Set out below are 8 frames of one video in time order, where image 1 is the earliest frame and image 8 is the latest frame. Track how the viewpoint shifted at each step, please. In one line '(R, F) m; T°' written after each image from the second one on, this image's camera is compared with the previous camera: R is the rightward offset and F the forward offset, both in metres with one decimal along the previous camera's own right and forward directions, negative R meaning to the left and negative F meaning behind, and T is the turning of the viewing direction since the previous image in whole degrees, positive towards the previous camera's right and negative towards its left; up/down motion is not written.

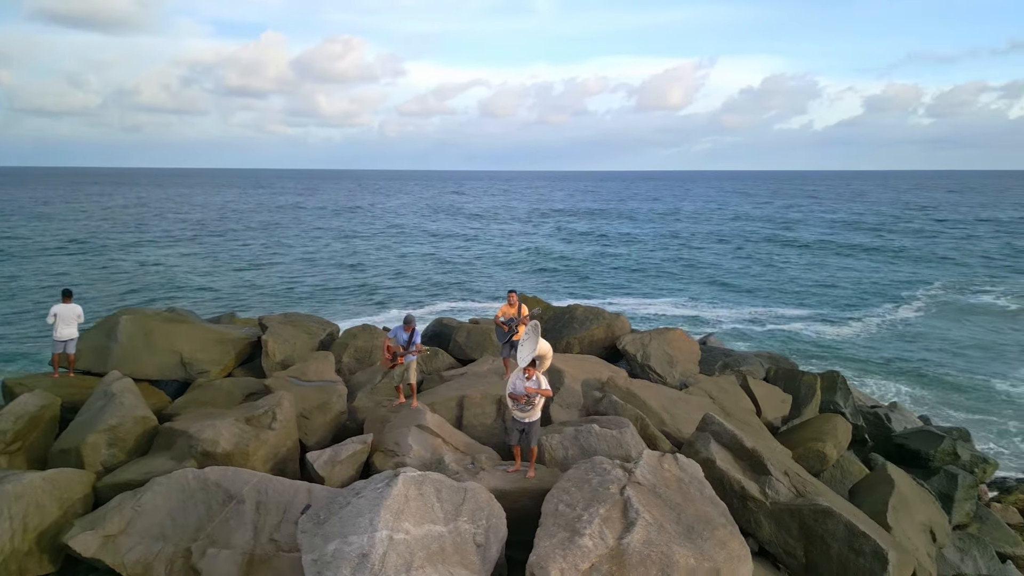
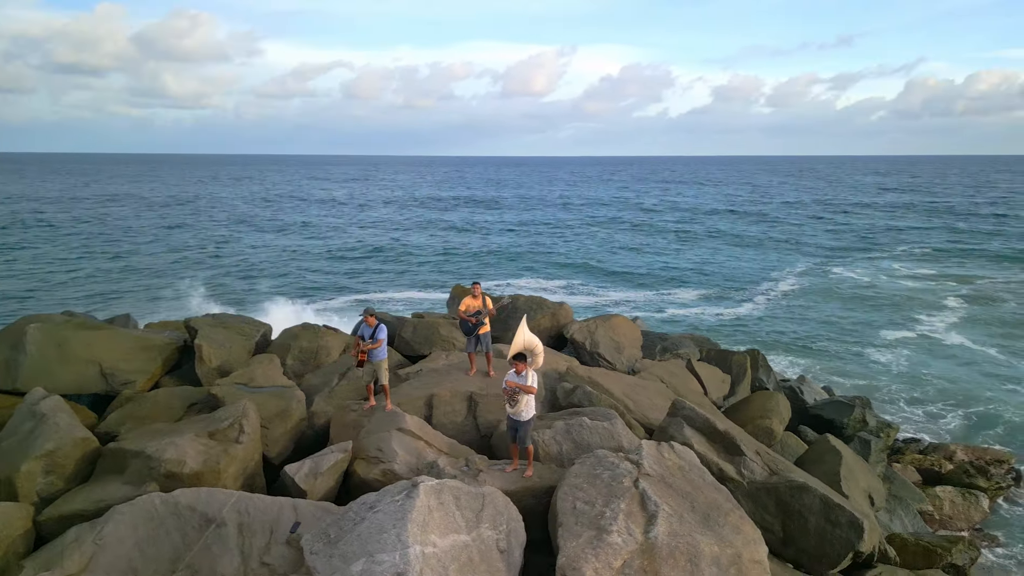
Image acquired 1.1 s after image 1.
(-1.0, +0.3) m; +10°
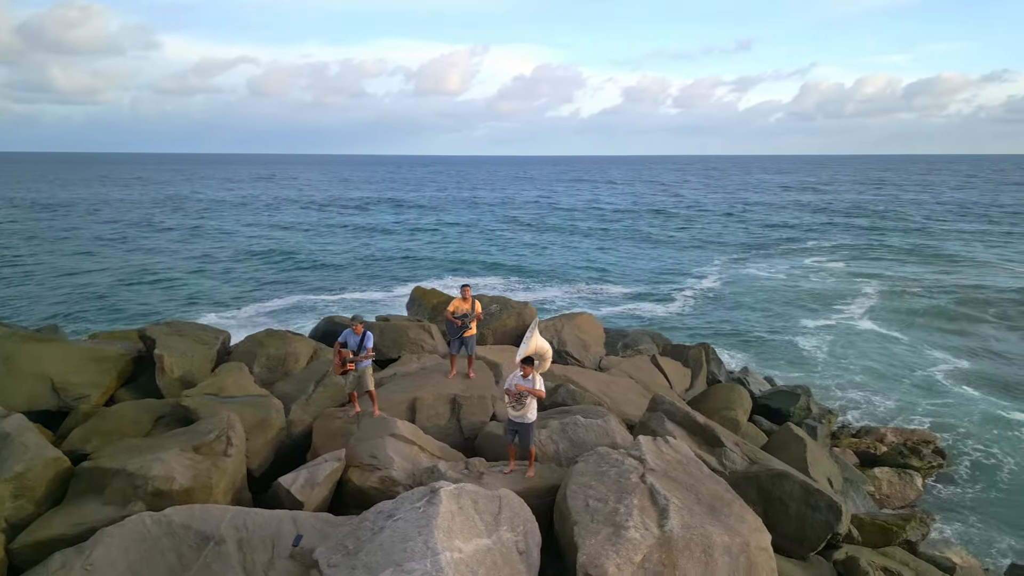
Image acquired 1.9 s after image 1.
(-0.7, 0.0) m; +6°
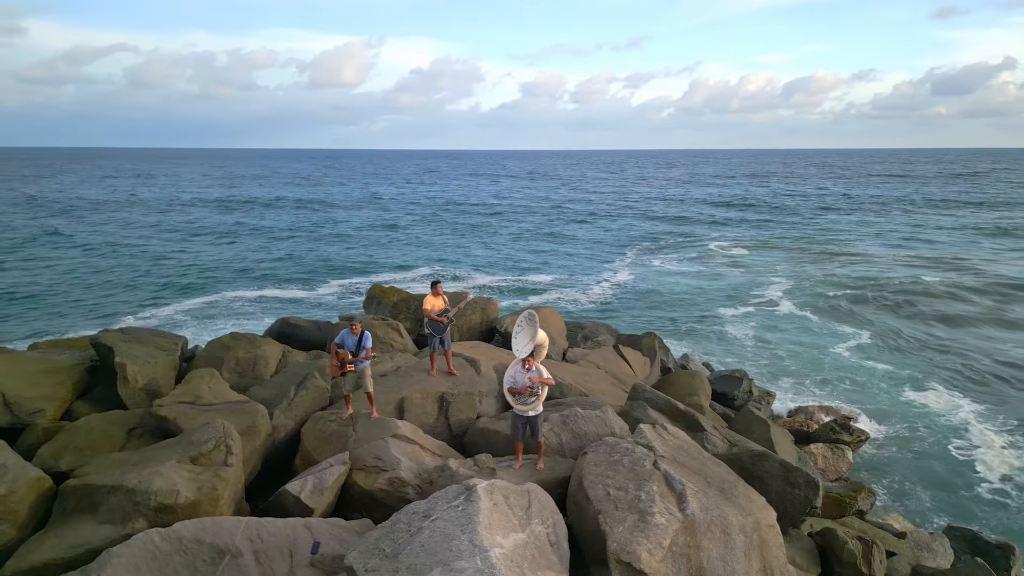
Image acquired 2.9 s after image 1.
(-0.9, 0.0) m; +7°
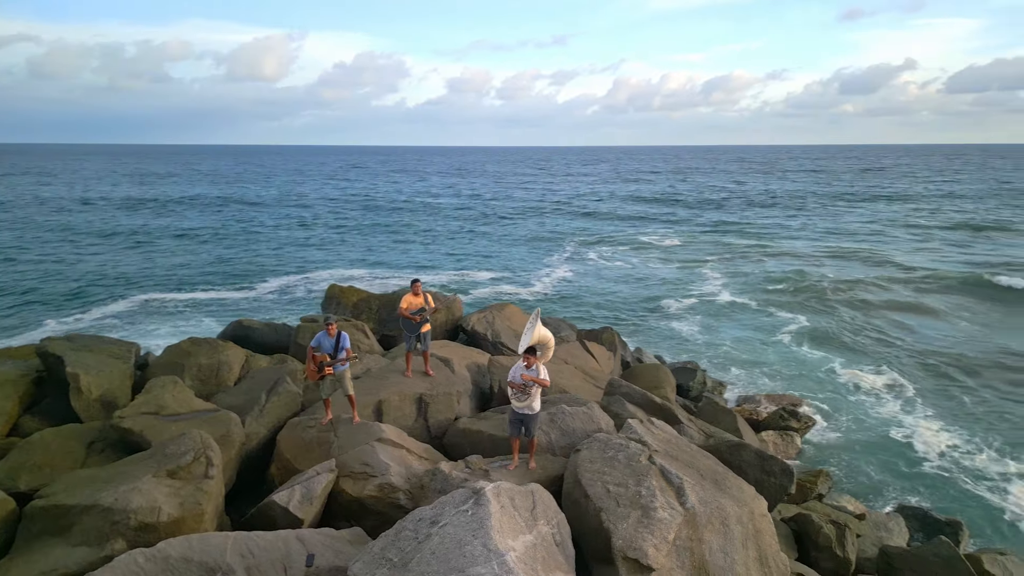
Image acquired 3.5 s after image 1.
(-0.5, +0.1) m; +5°
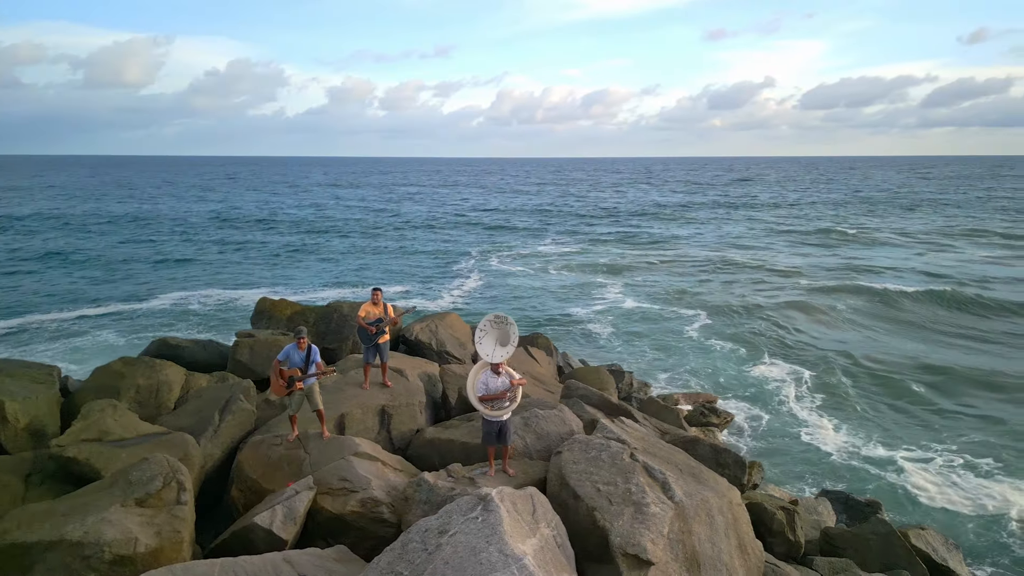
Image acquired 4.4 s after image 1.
(-0.7, +0.1) m; +8°
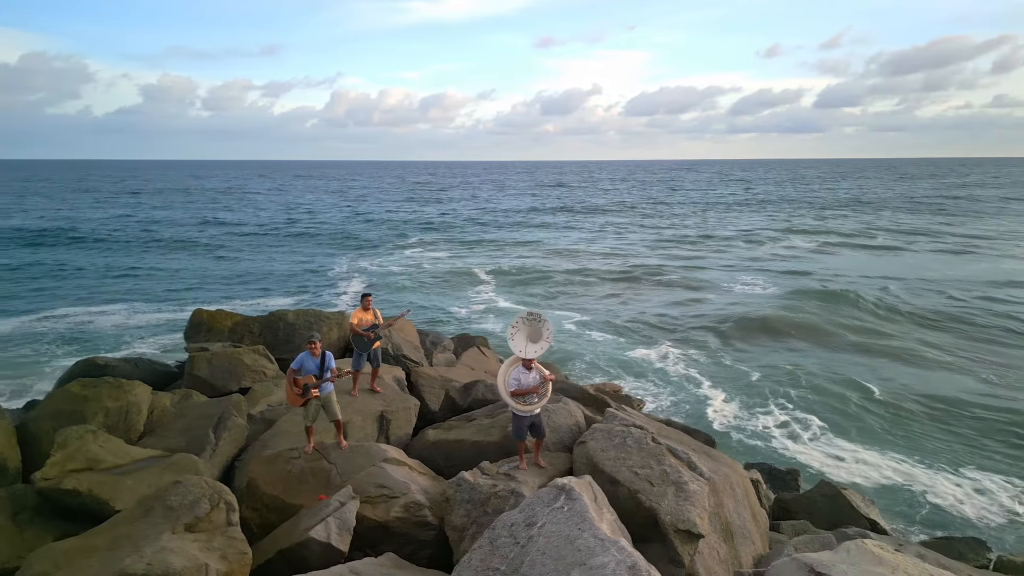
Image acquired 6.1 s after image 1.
(-1.5, 0.0) m; +12°
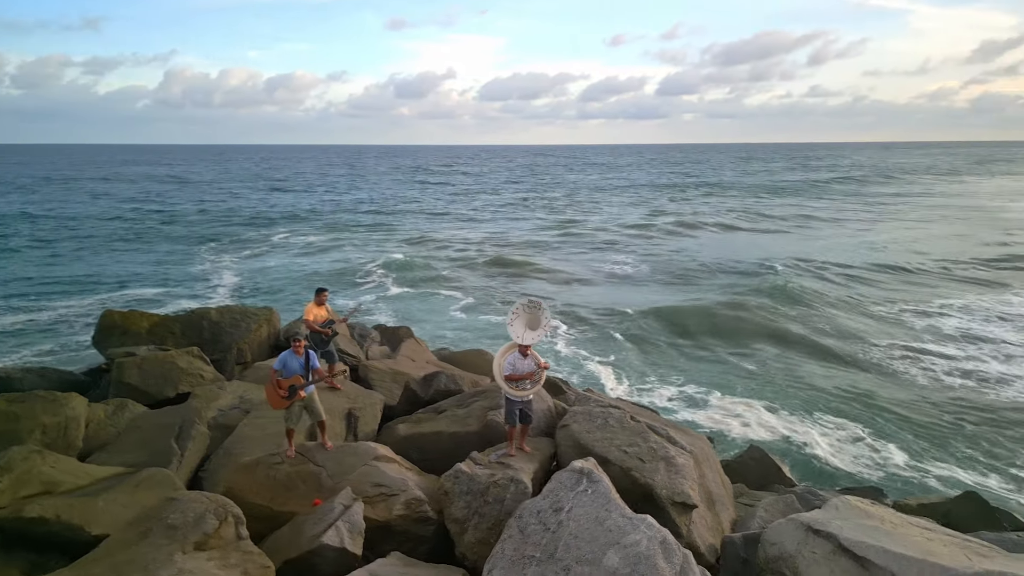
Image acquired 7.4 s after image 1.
(-1.0, +0.1) m; +11°
